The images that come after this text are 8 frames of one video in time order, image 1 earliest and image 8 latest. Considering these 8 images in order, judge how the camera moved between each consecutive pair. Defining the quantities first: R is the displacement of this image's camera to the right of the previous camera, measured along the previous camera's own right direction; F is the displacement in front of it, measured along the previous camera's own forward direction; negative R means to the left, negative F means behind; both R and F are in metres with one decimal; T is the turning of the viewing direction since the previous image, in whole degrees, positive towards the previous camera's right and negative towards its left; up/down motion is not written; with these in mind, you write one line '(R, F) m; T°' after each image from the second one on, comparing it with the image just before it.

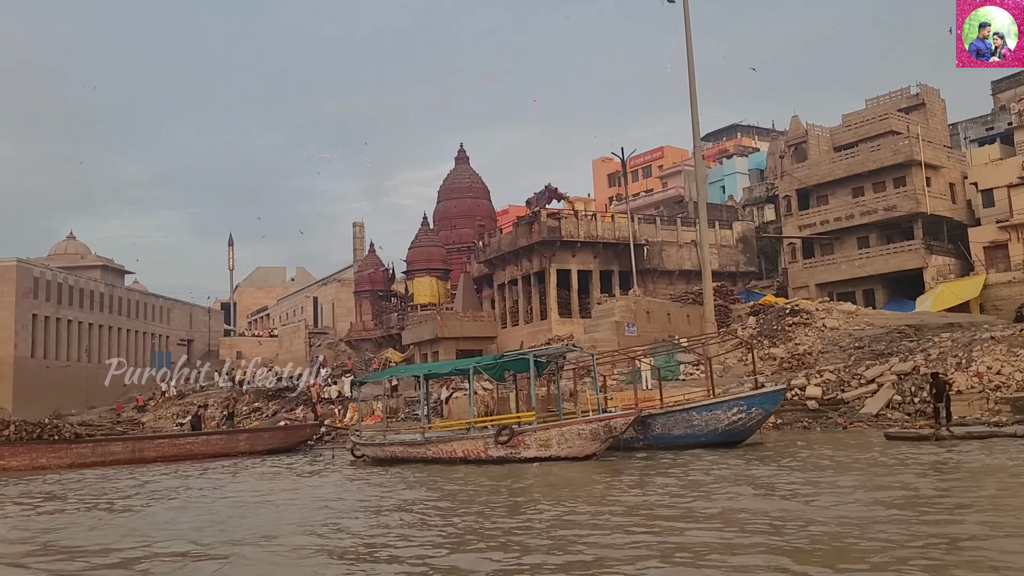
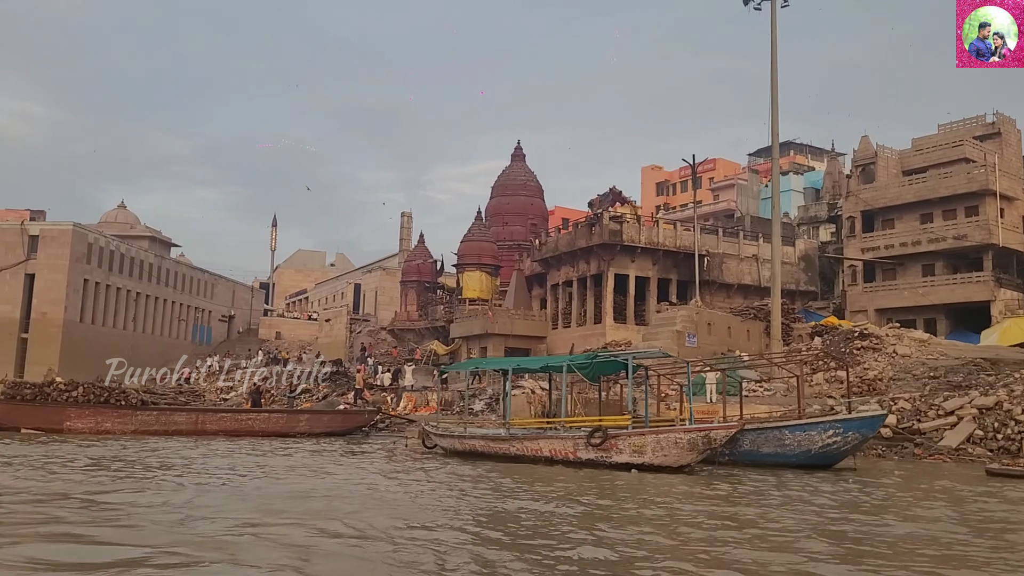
(-0.9, +0.4) m; -2°
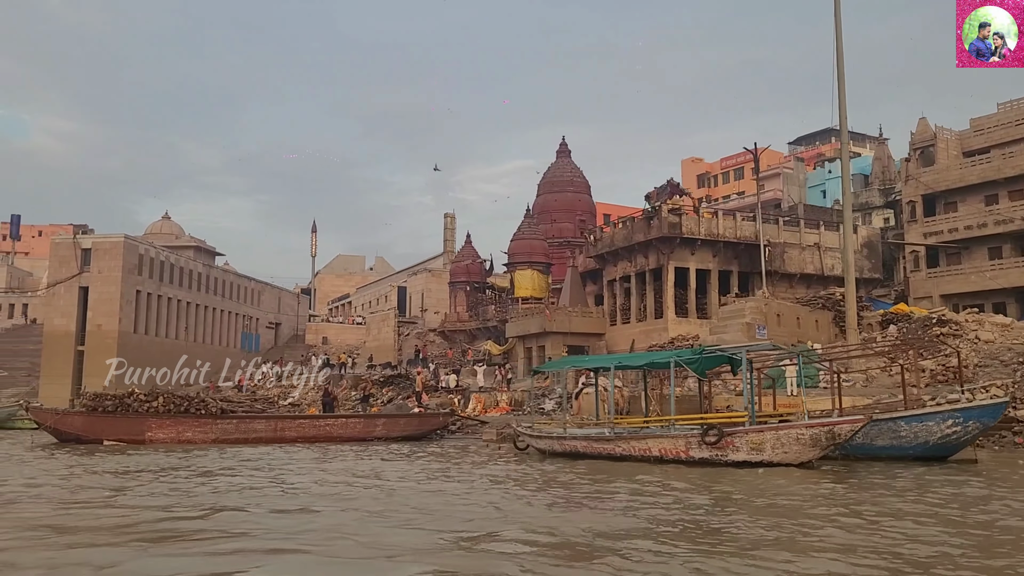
(-0.9, +0.4) m; -2°
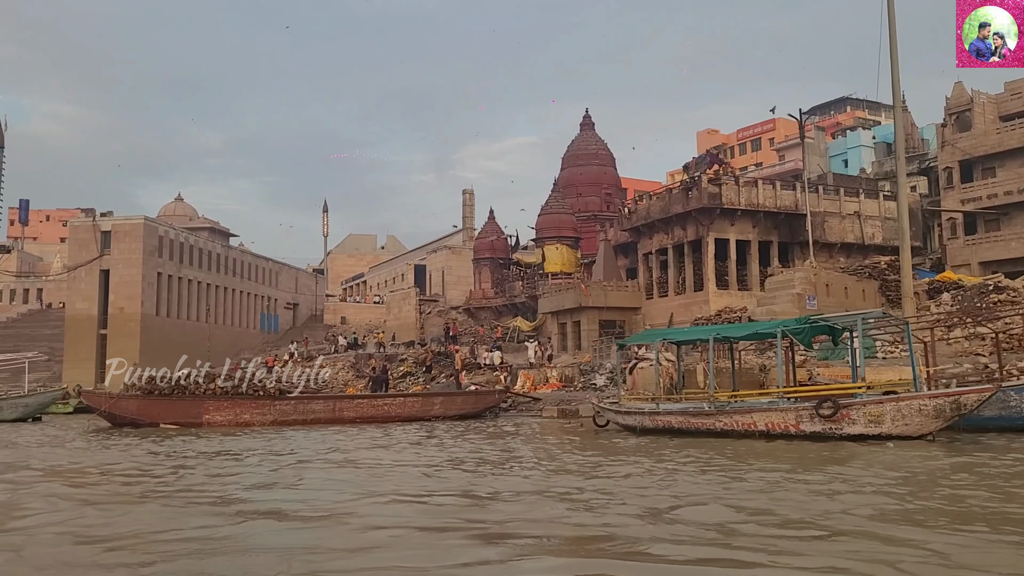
(-1.1, +0.5) m; 0°
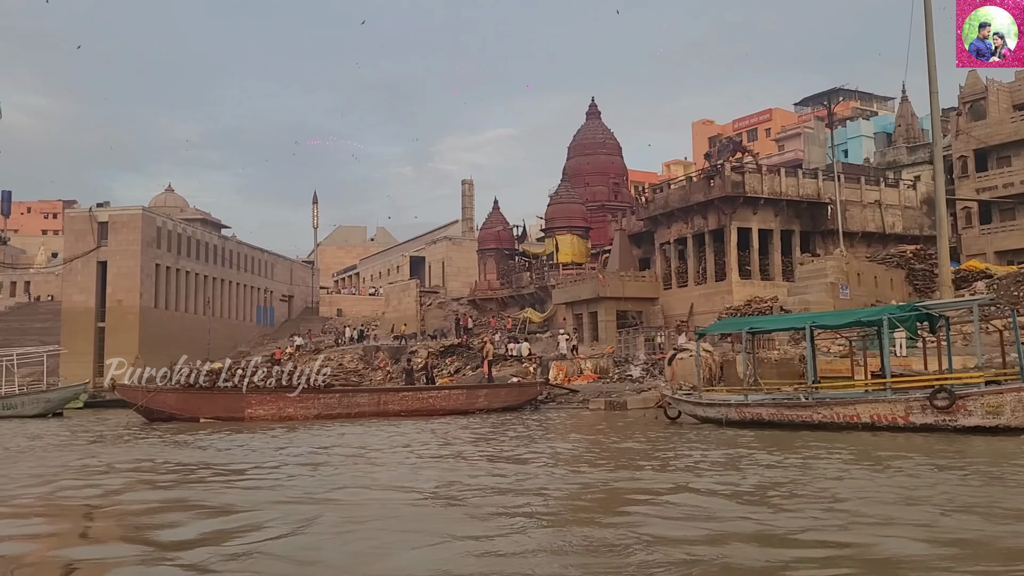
(-1.3, +0.6) m; +1°
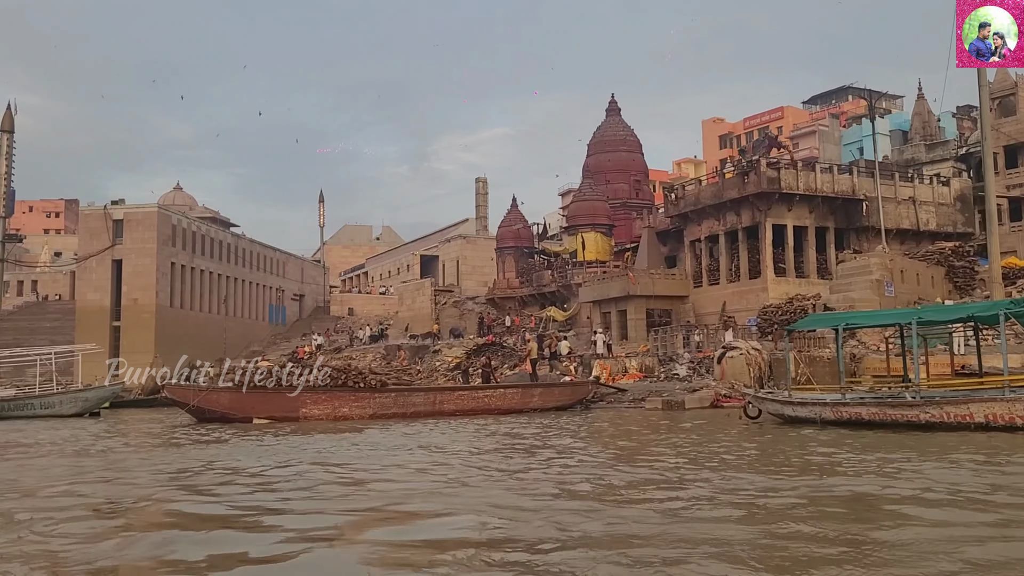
(-1.1, +0.5) m; 0°
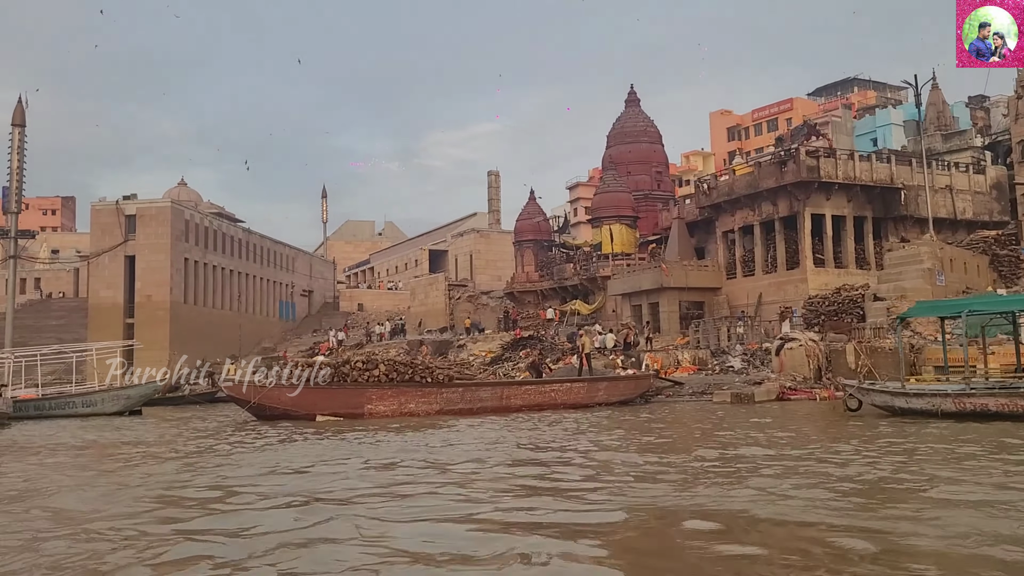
(-1.4, +0.6) m; 0°
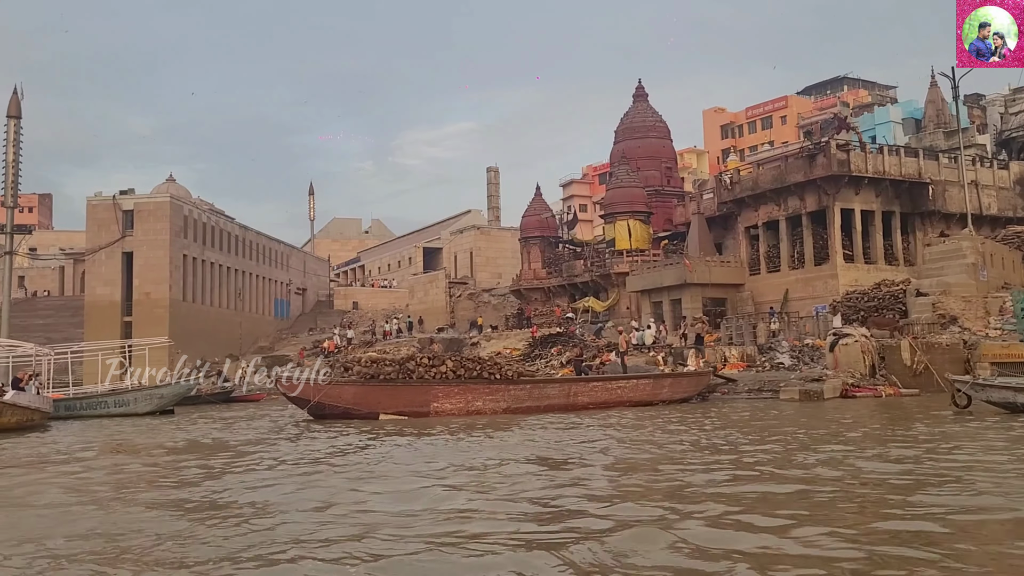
(-1.6, +0.7) m; +1°
